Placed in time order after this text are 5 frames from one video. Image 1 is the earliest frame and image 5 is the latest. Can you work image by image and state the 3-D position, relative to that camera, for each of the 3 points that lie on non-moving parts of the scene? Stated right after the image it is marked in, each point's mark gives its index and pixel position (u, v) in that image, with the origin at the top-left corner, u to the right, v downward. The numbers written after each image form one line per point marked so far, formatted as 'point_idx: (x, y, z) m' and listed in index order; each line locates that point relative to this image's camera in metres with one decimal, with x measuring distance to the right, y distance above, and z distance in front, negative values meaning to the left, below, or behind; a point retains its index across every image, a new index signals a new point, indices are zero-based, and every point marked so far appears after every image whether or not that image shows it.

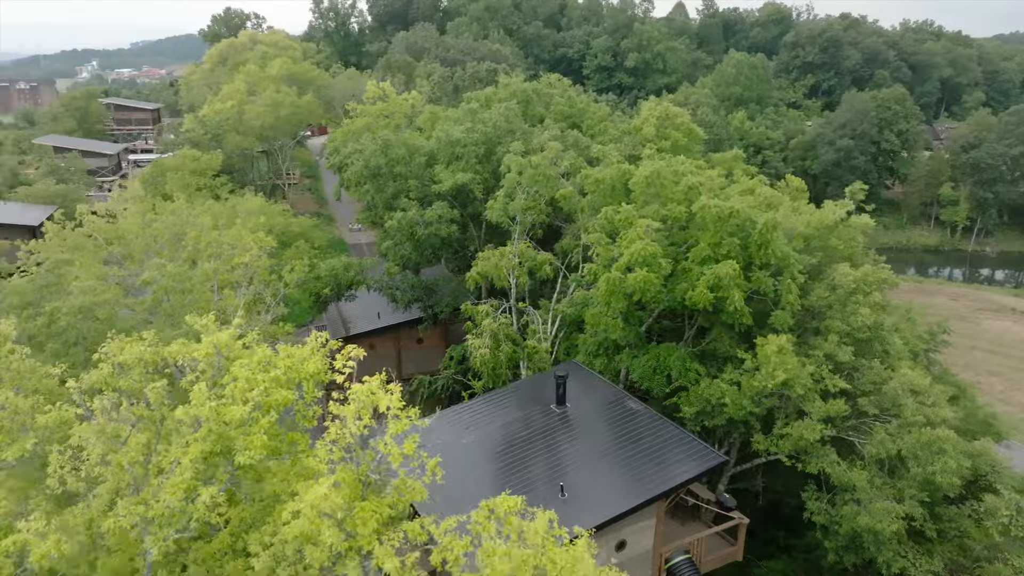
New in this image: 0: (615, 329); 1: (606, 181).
0: (+2.3, -0.9, +14.6) m
1: (+2.4, +2.8, +16.7) m
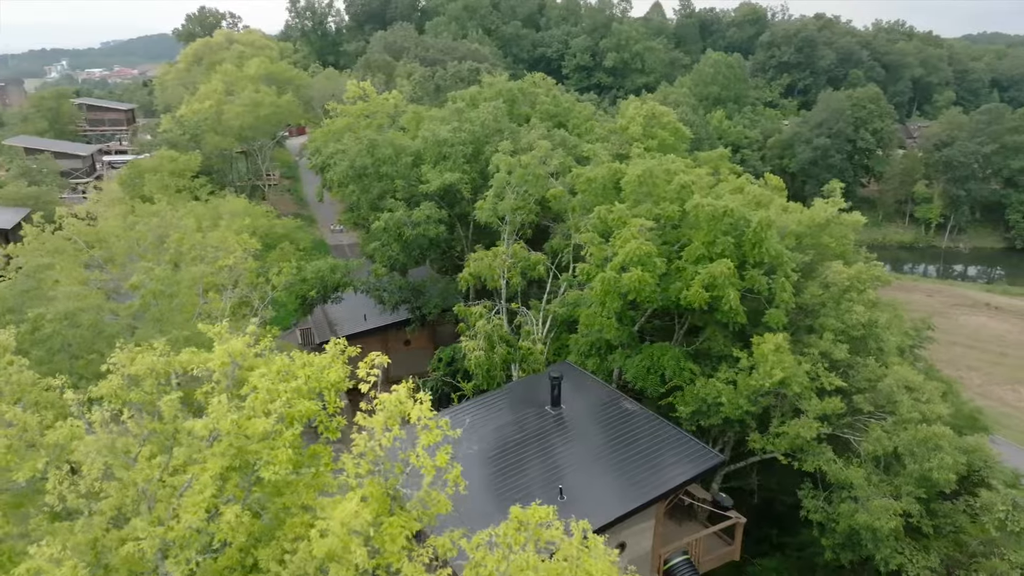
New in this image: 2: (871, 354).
0: (+2.2, -0.9, +14.5) m
1: (+2.2, +2.8, +16.6) m
2: (+7.8, -1.4, +14.0) m
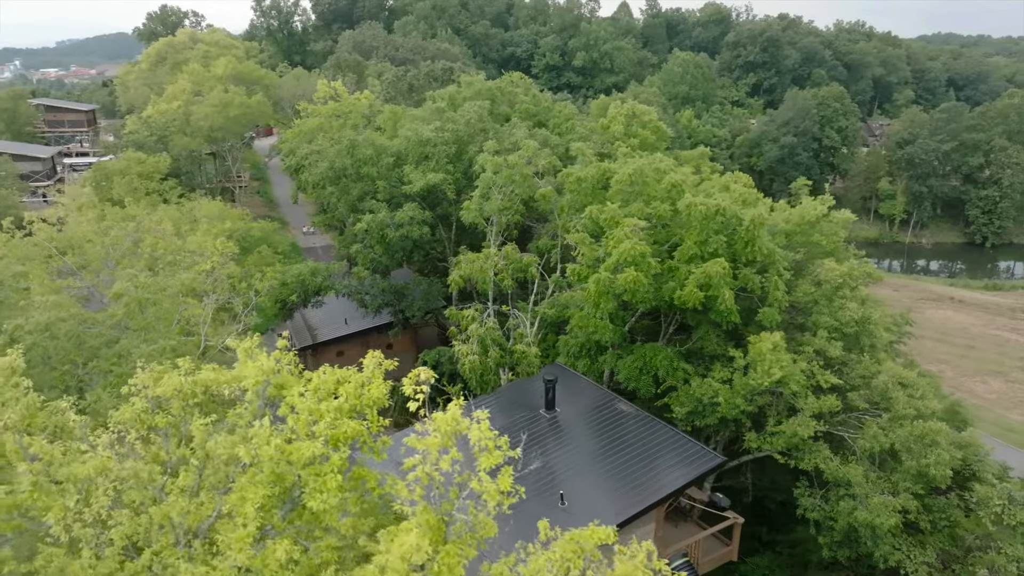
0: (+2.0, -0.9, +14.3) m
1: (+1.9, +2.7, +16.5) m
2: (+7.7, -1.4, +14.1) m
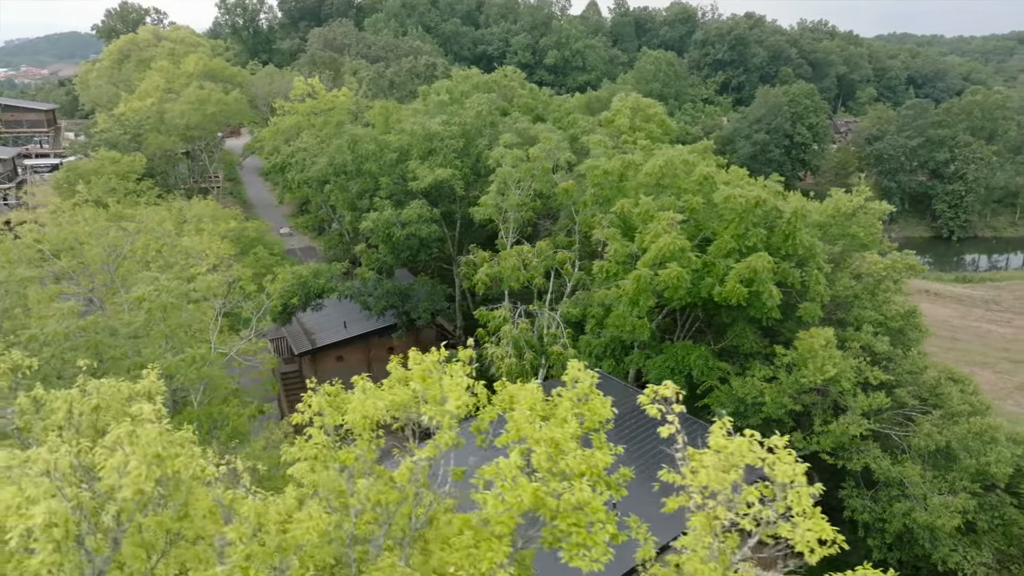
0: (+2.7, -0.9, +13.7) m
1: (+2.4, +2.8, +15.8) m
2: (+8.4, -1.2, +13.7) m
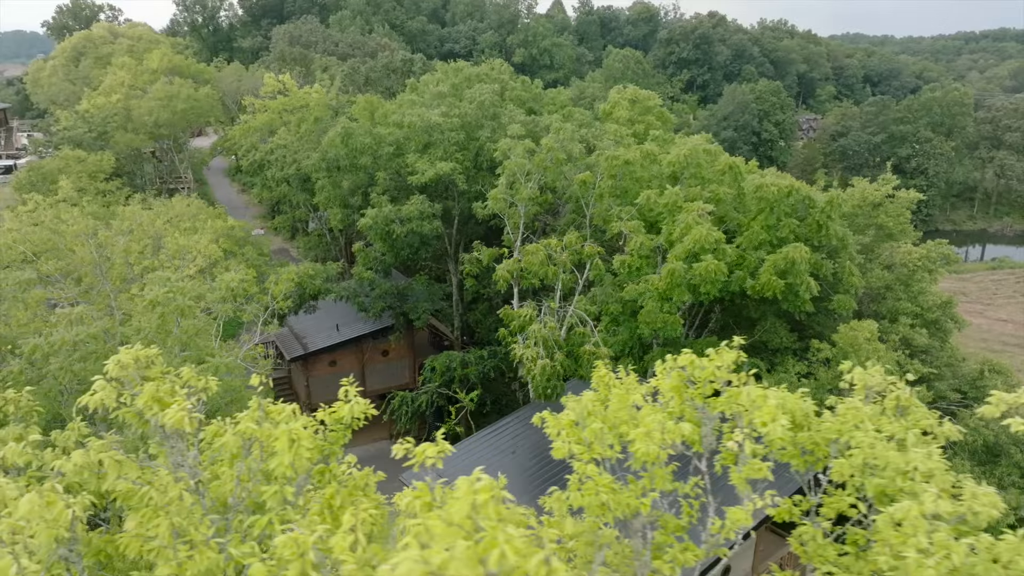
0: (+3.2, -0.8, +13.2) m
1: (+2.7, +2.9, +15.3) m
2: (+8.8, -1.0, +13.4) m
